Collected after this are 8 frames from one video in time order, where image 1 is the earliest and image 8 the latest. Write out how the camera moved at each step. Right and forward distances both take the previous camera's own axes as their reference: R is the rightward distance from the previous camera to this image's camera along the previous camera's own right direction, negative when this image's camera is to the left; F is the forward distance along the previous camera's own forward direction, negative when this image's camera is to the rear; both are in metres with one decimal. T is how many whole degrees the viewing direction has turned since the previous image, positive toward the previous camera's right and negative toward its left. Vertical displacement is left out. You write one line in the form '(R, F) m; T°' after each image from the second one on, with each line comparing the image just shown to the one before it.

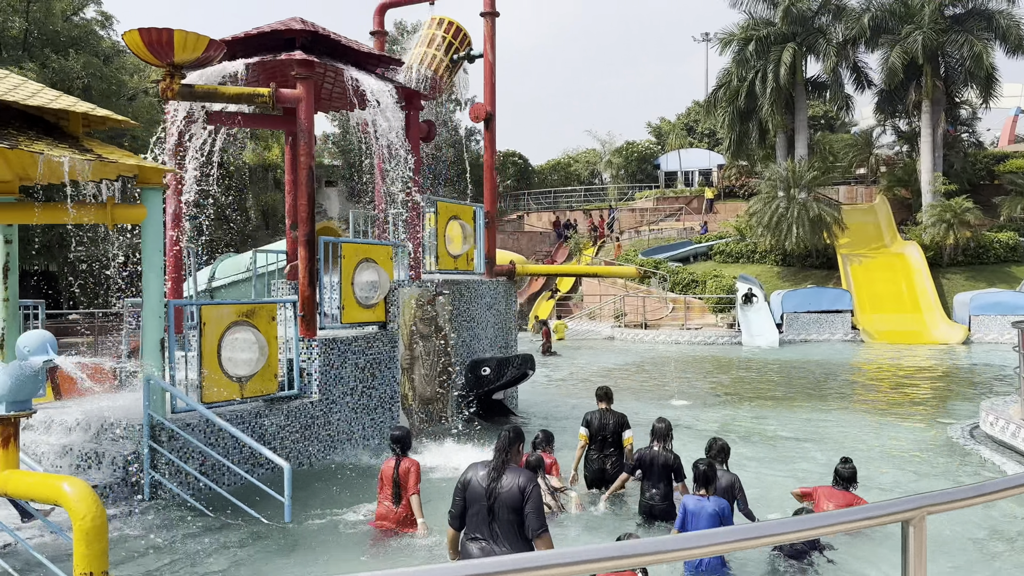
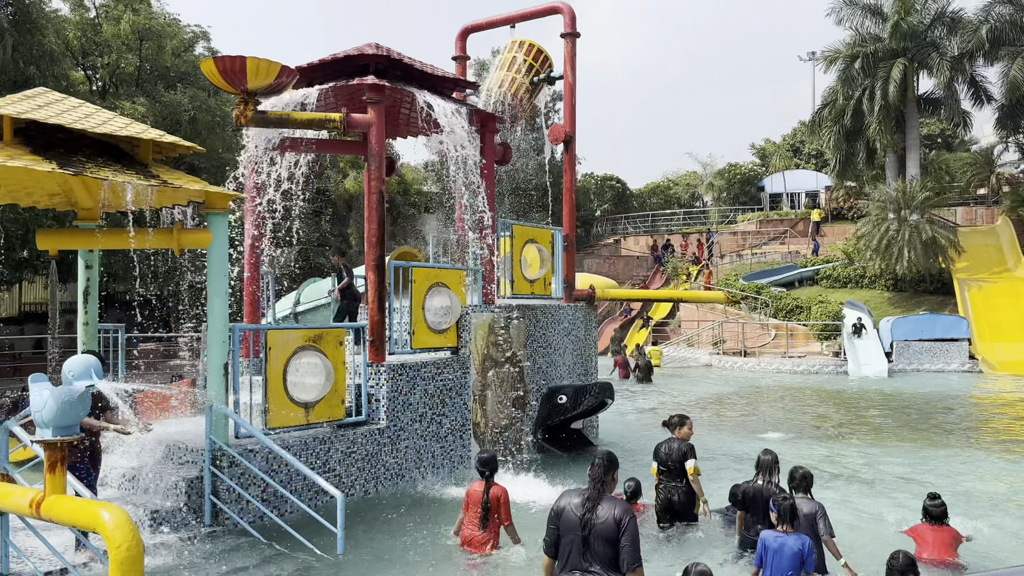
(+0.3, +0.3) m; -7°
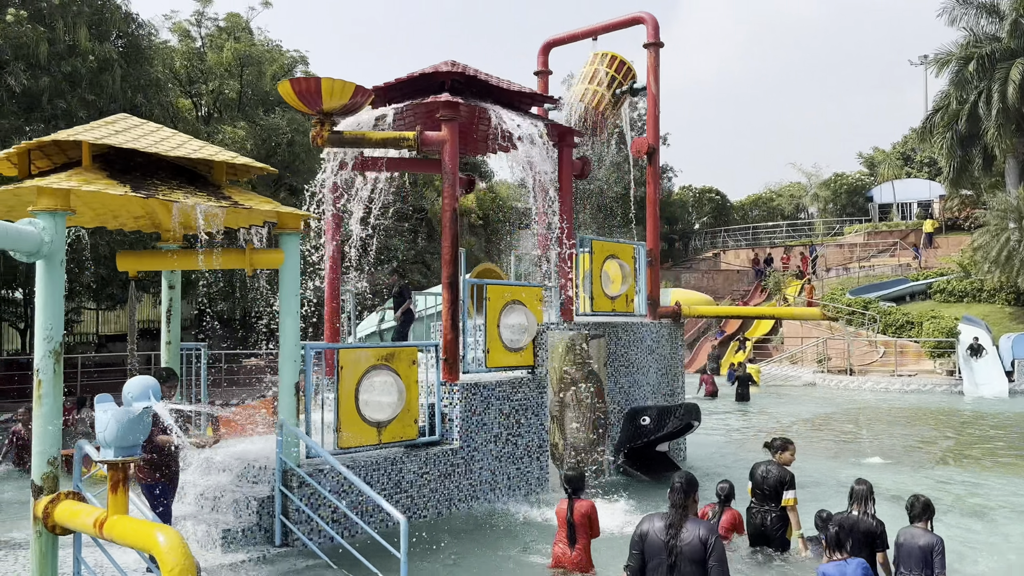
(+0.2, +0.2) m; -7°
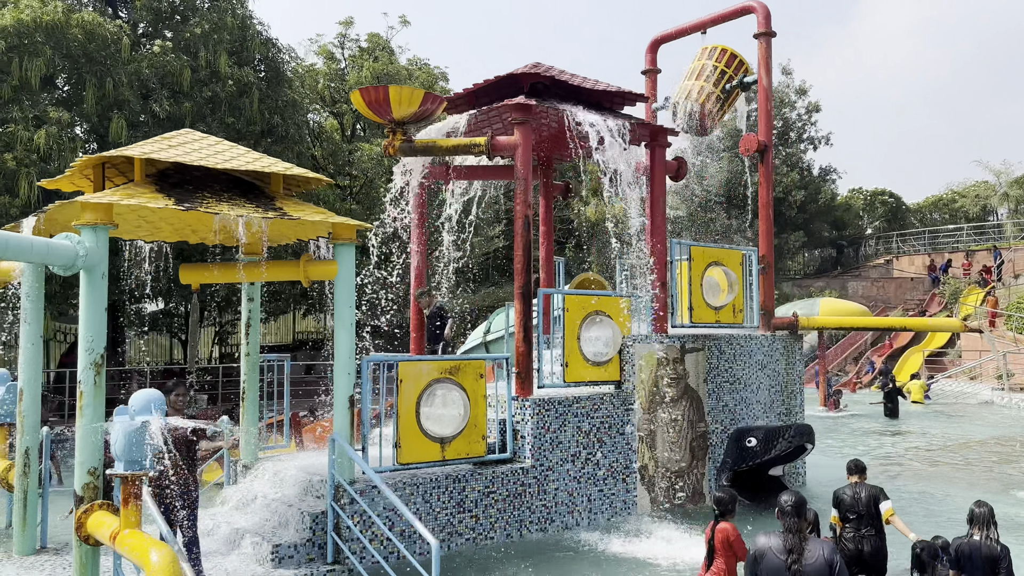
(+0.8, +0.5) m; -11°
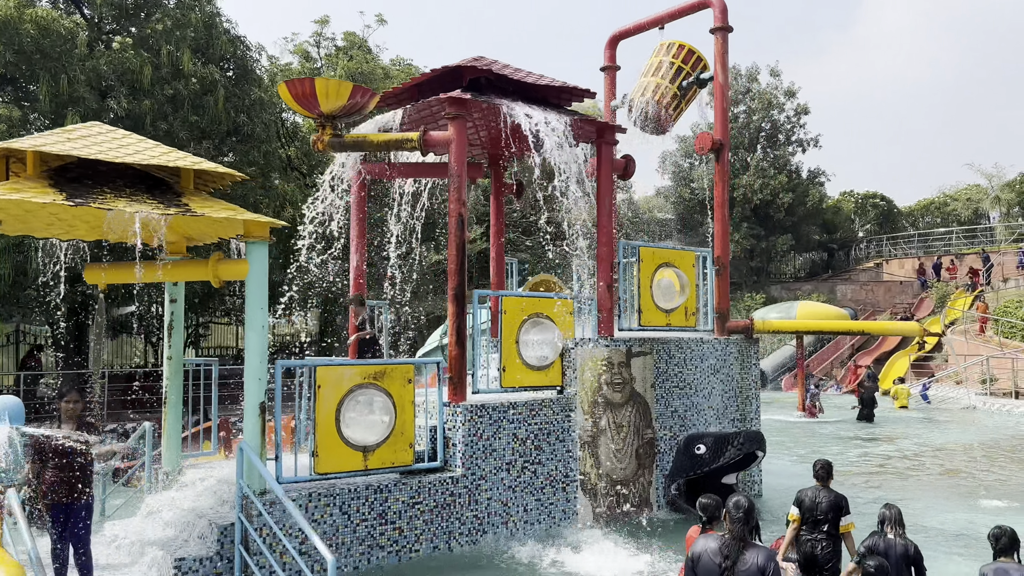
(+0.5, +0.3) m; 0°
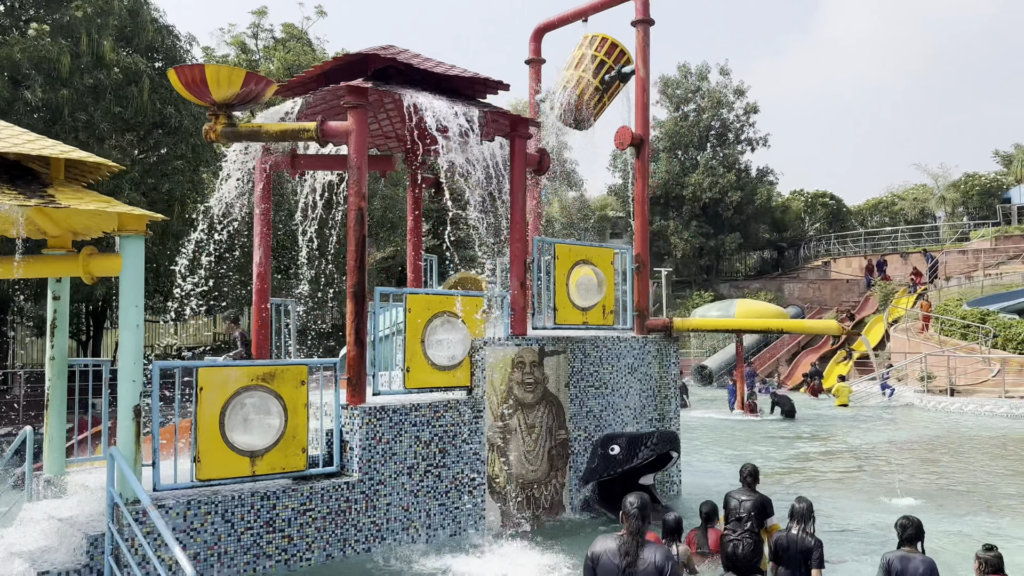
(+0.5, +0.2) m; +3°
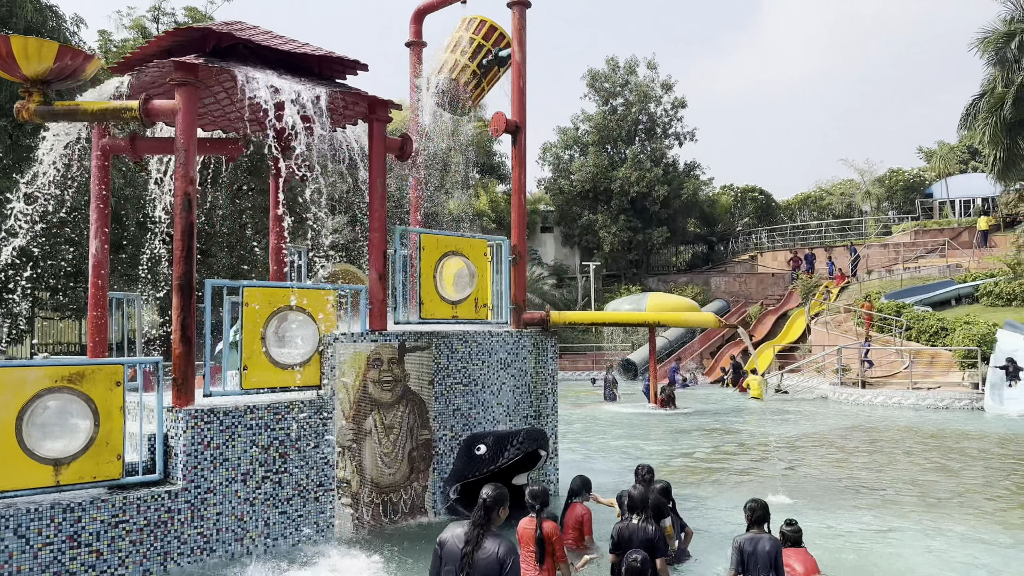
(+0.7, +0.4) m; +4°
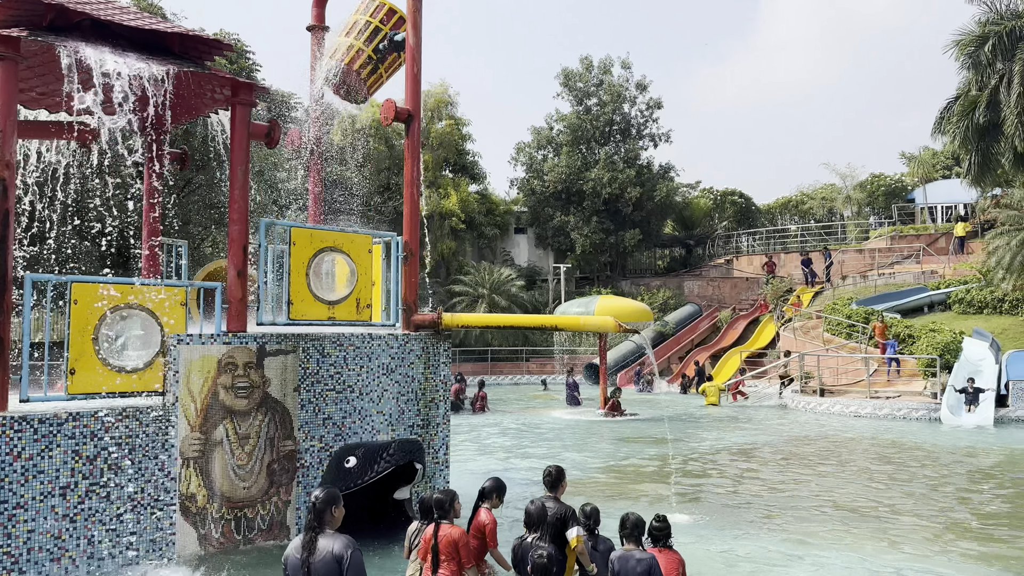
(+1.0, +0.5) m; 0°
